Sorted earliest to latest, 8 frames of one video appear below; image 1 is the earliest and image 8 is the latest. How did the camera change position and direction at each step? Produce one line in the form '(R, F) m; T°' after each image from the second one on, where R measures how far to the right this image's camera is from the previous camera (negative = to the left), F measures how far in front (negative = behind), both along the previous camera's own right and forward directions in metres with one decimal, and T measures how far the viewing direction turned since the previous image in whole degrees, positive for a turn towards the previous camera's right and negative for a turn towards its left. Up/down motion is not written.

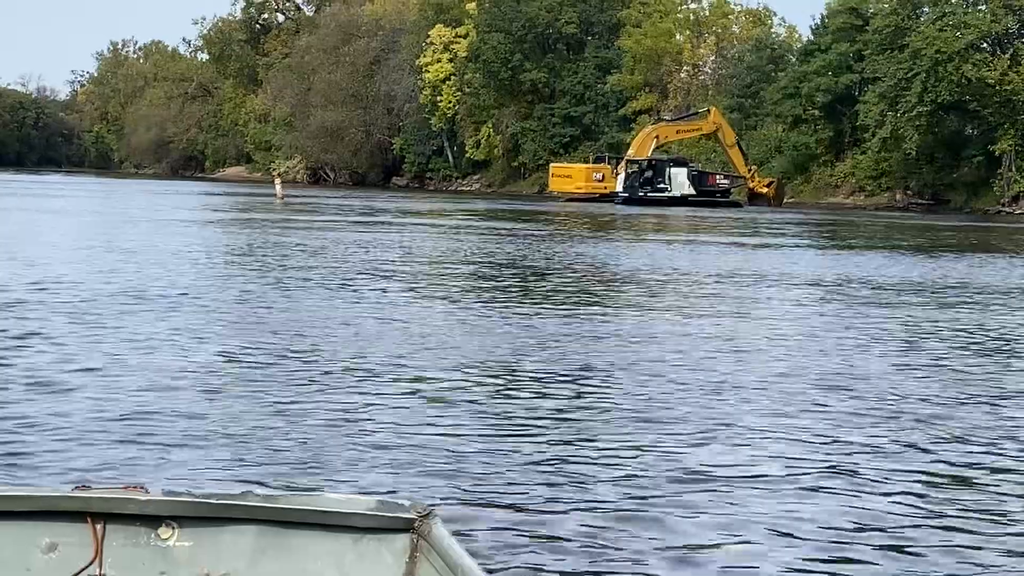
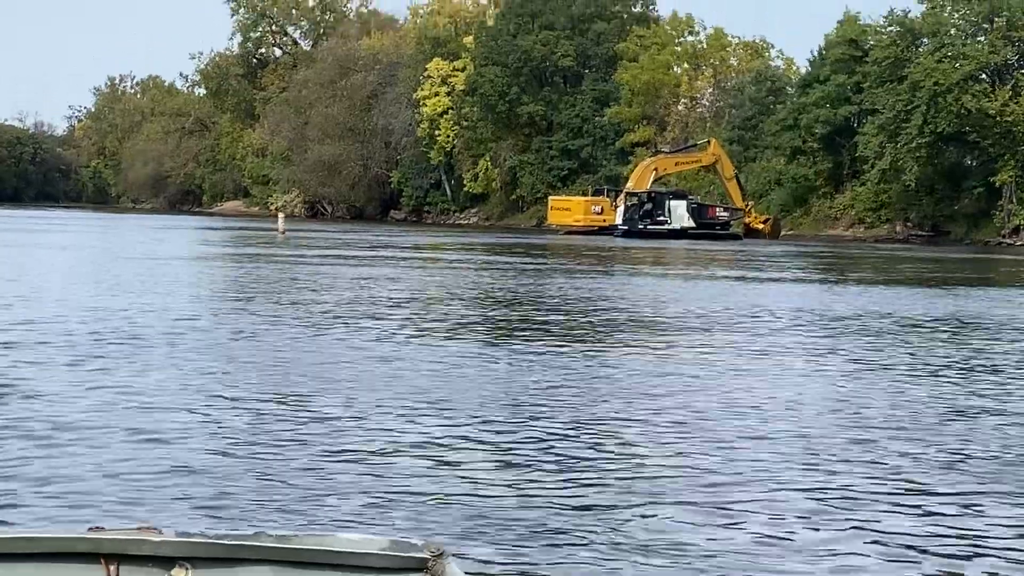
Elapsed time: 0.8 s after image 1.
(-0.1, +0.4) m; 0°
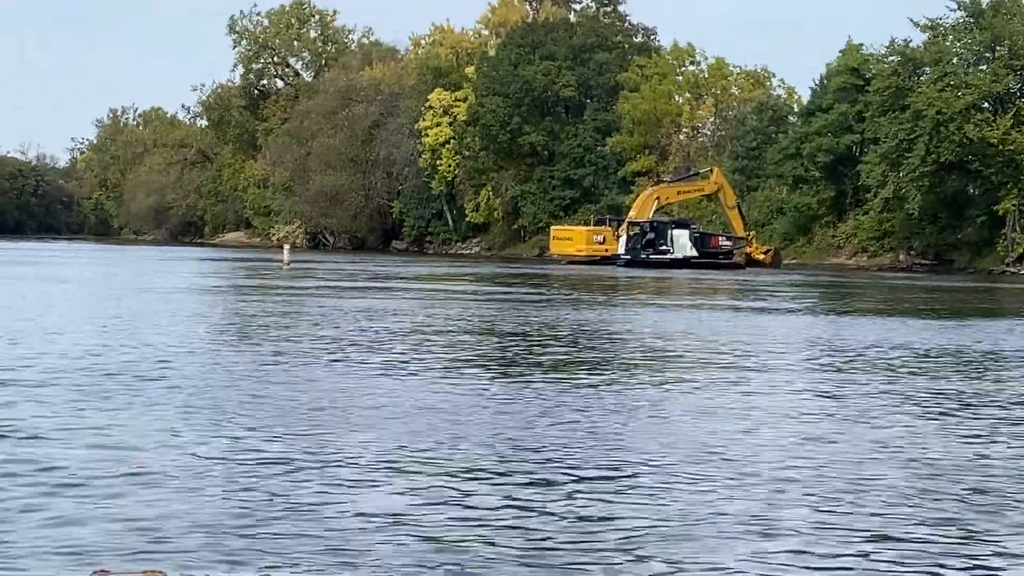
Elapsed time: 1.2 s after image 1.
(0.0, +0.2) m; 0°
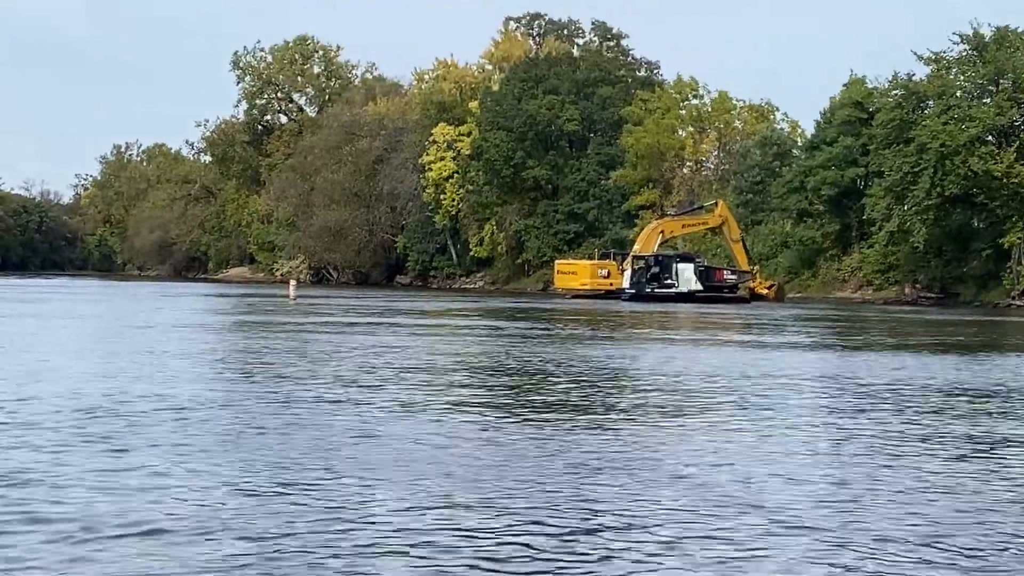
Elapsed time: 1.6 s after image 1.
(0.0, +0.2) m; 0°
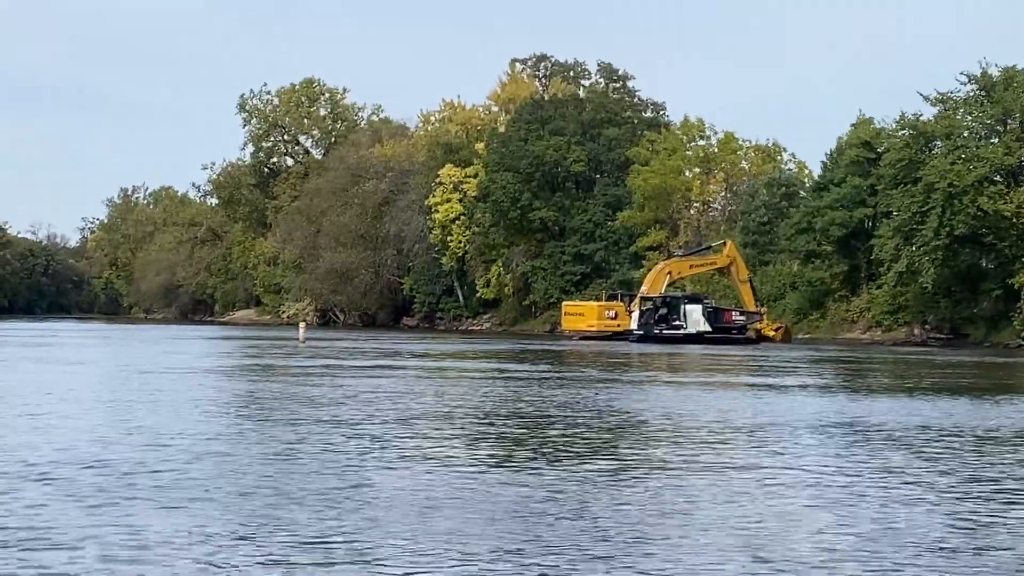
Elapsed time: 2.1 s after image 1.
(0.0, +0.3) m; 0°
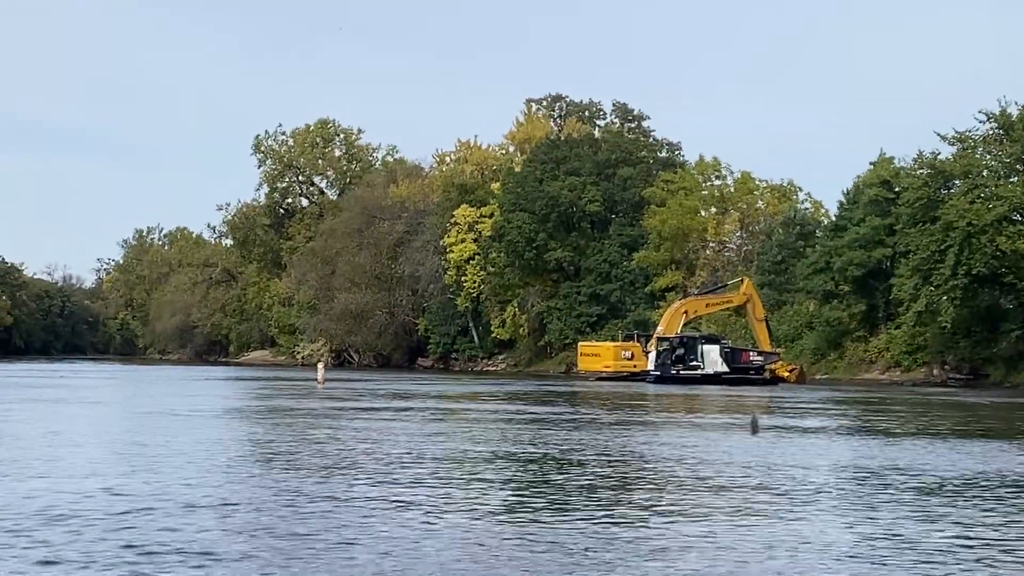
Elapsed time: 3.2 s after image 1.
(0.0, +0.3) m; -1°
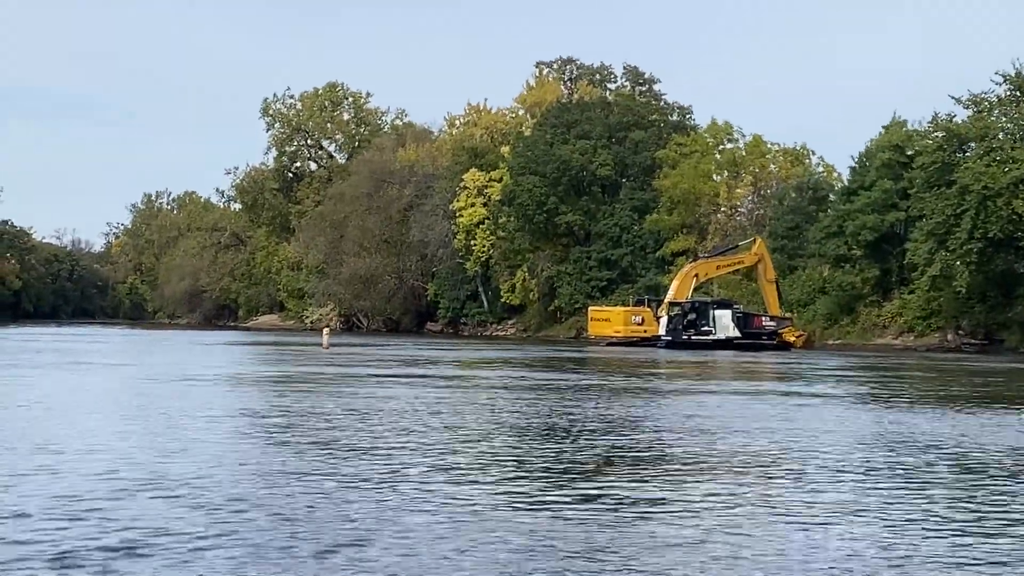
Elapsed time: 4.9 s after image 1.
(-0.1, +0.4) m; 0°
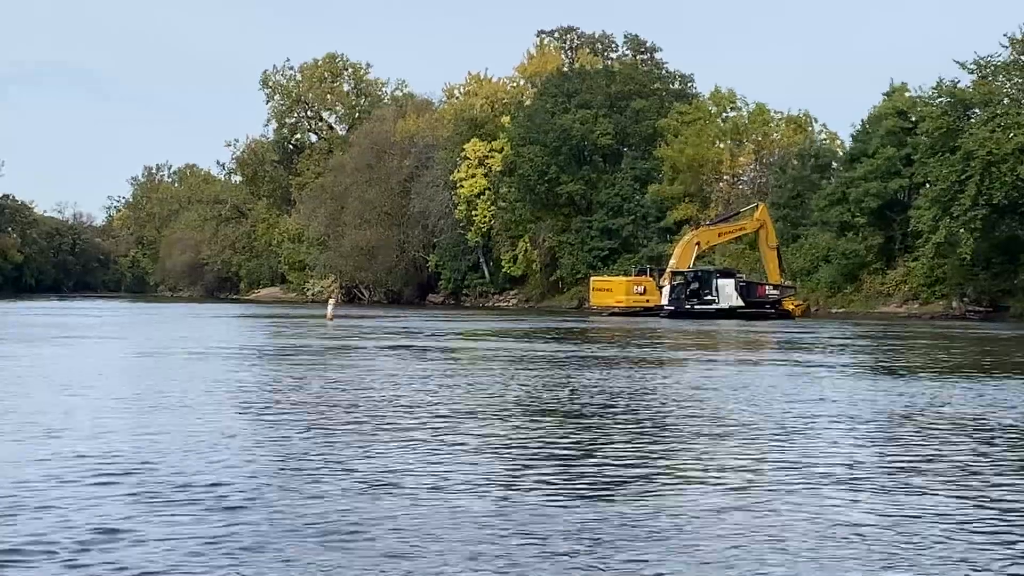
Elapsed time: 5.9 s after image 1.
(0.0, +0.2) m; 0°
